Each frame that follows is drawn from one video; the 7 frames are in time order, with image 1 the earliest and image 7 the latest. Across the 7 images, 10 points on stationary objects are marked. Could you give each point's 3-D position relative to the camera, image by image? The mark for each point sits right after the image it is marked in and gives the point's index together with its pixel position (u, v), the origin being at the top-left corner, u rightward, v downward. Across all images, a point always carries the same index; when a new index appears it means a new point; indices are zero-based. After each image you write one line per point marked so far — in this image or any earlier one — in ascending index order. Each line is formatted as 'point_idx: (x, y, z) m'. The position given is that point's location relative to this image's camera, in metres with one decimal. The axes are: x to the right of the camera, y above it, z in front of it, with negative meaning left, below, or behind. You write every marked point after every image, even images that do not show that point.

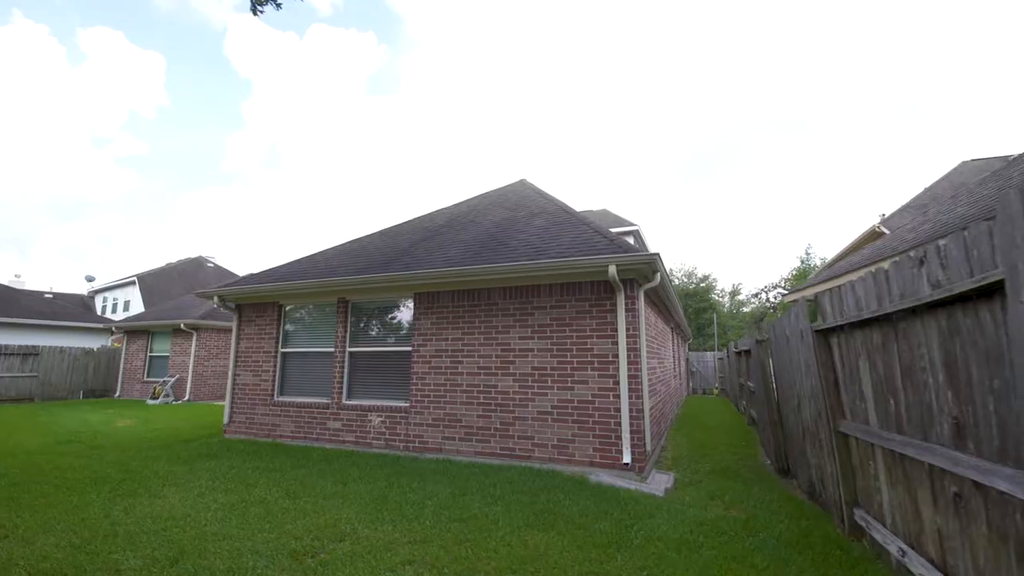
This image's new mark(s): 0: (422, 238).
0: (-1.6, +0.9, +8.1) m
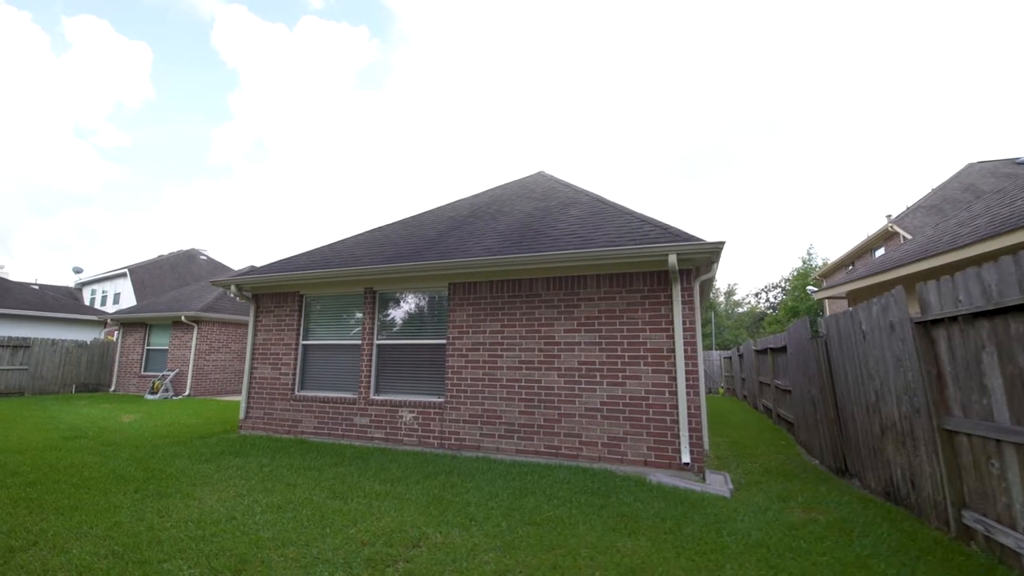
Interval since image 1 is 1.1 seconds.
0: (-1.1, +1.1, +7.8) m
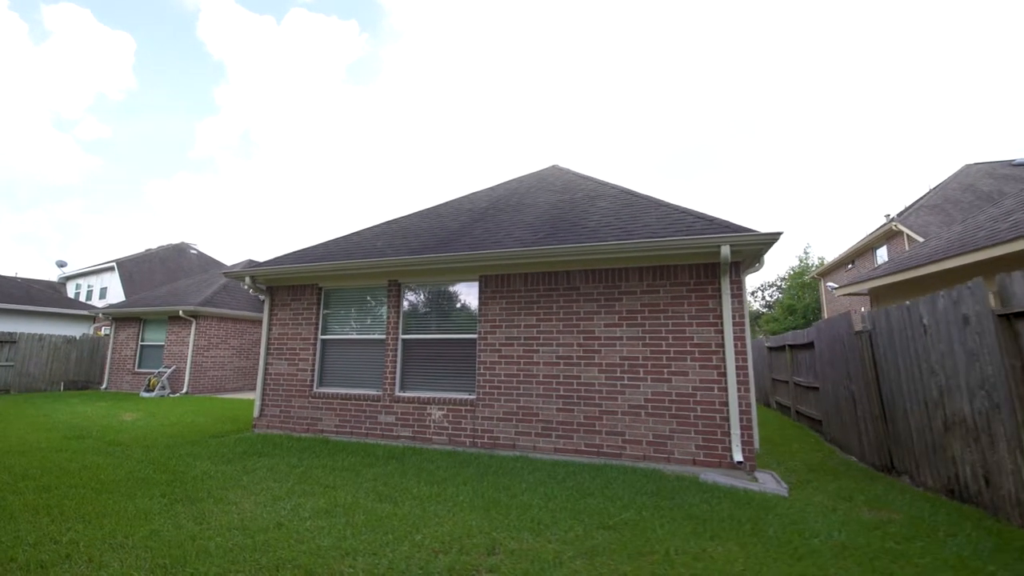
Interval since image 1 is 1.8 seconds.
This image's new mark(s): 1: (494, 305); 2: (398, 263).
0: (-0.7, +1.2, +7.6) m
1: (-0.3, -0.2, +6.0) m
2: (-1.6, +0.3, +6.2) m
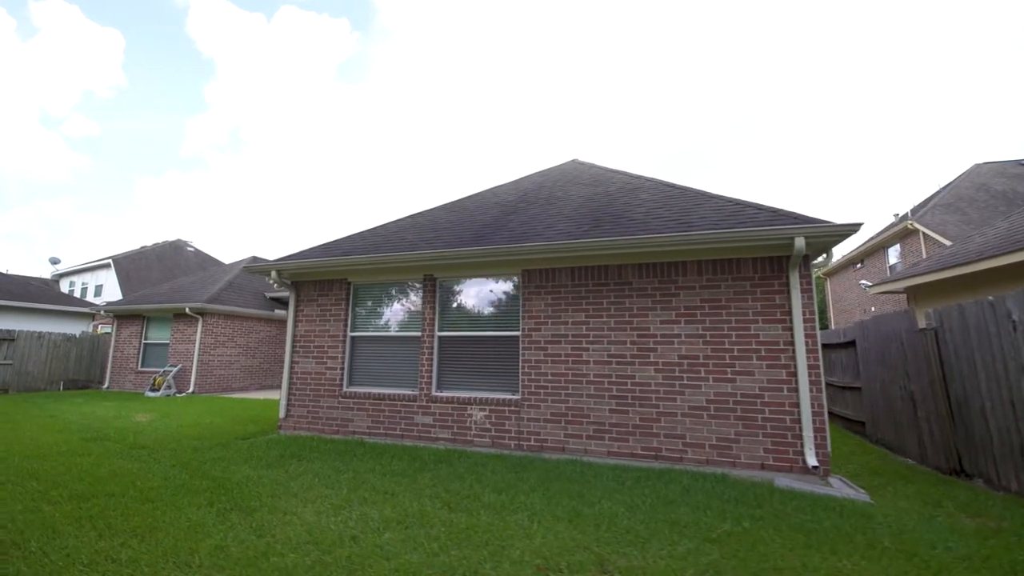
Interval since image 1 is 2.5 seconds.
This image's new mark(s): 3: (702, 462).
0: (-0.1, +1.2, +7.3) m
1: (+0.3, -0.2, +5.7) m
2: (-1.0, +0.4, +5.9) m
3: (+2.1, -1.9, +4.8) m
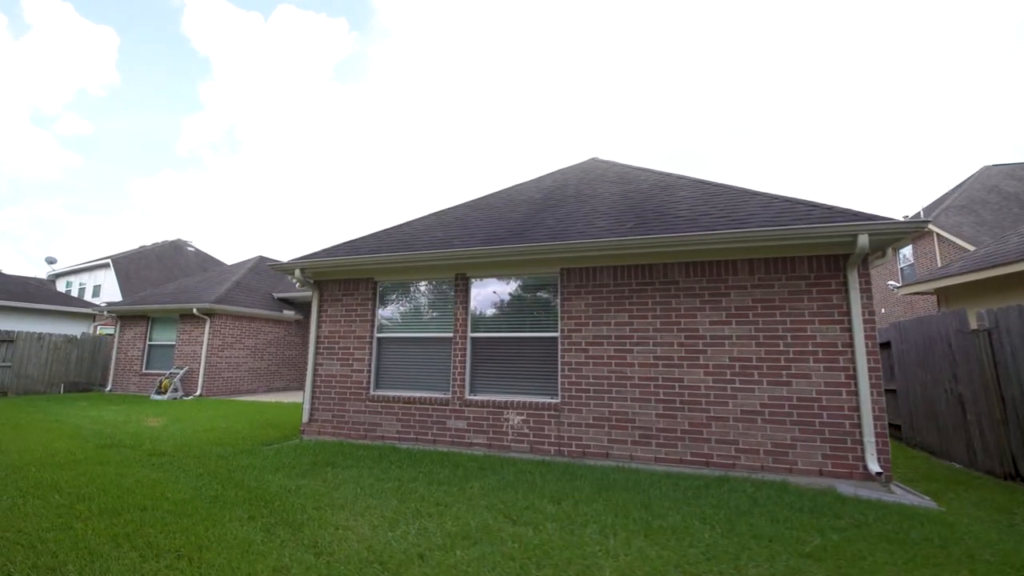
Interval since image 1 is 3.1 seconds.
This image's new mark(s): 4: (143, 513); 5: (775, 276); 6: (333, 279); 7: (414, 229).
0: (+0.4, +1.2, +7.0) m
1: (+0.8, -0.2, +5.5) m
2: (-0.5, +0.4, +5.7) m
3: (+2.5, -1.9, +4.6) m
4: (-2.7, -1.6, +3.3) m
5: (+2.8, +0.1, +4.8) m
6: (-2.6, +0.1, +6.6) m
7: (-1.6, +1.0, +7.2) m
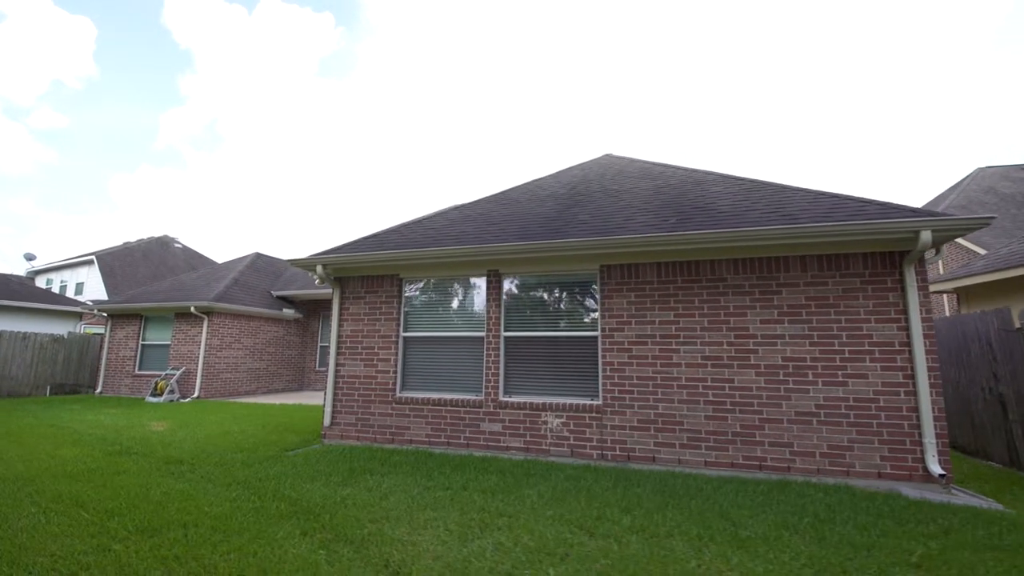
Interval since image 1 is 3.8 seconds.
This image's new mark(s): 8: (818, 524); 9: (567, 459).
0: (+0.8, +1.3, +6.8) m
1: (+1.3, -0.1, +5.3) m
2: (-0.1, +0.5, +5.5) m
3: (+3.0, -1.8, +4.5) m
4: (-2.2, -1.6, +3.0) m
5: (+3.3, +0.2, +4.7) m
6: (-2.2, +0.2, +6.3) m
7: (-1.2, +1.0, +6.9) m
8: (+2.2, -1.7, +3.2) m
9: (+0.6, -2.0, +5.2) m
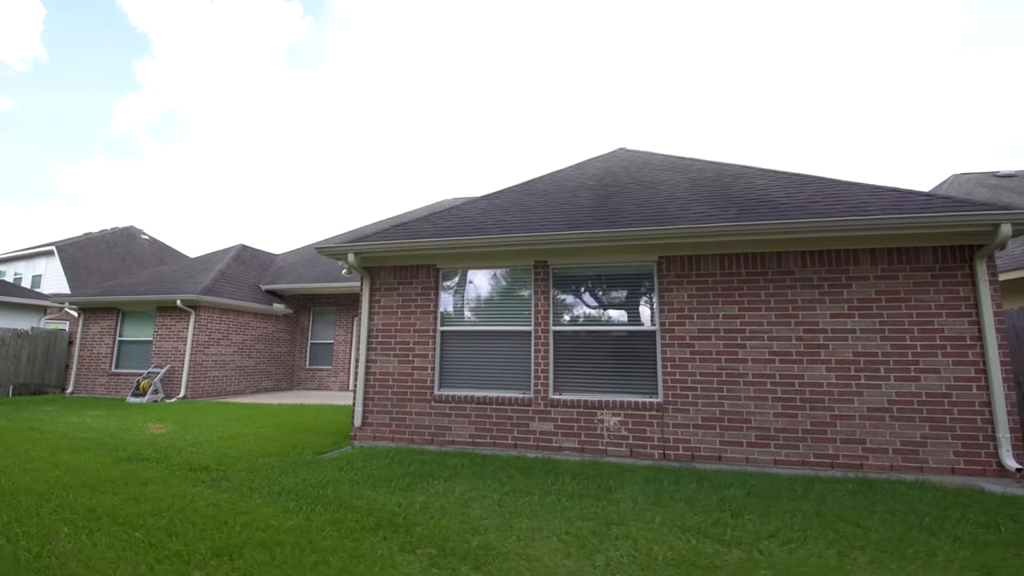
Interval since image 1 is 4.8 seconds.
0: (+1.3, +1.4, +6.6) m
1: (+1.9, 0.0, +5.1) m
2: (+0.5, +0.6, +5.2) m
3: (+3.7, -1.8, +4.4) m
4: (-1.4, -1.5, +2.6) m
5: (+4.0, +0.2, +4.6) m
6: (-1.6, +0.3, +5.9) m
7: (-0.6, +1.1, +6.6) m
8: (+2.9, -1.6, +3.1) m
9: (+1.3, -1.9, +4.9) m
